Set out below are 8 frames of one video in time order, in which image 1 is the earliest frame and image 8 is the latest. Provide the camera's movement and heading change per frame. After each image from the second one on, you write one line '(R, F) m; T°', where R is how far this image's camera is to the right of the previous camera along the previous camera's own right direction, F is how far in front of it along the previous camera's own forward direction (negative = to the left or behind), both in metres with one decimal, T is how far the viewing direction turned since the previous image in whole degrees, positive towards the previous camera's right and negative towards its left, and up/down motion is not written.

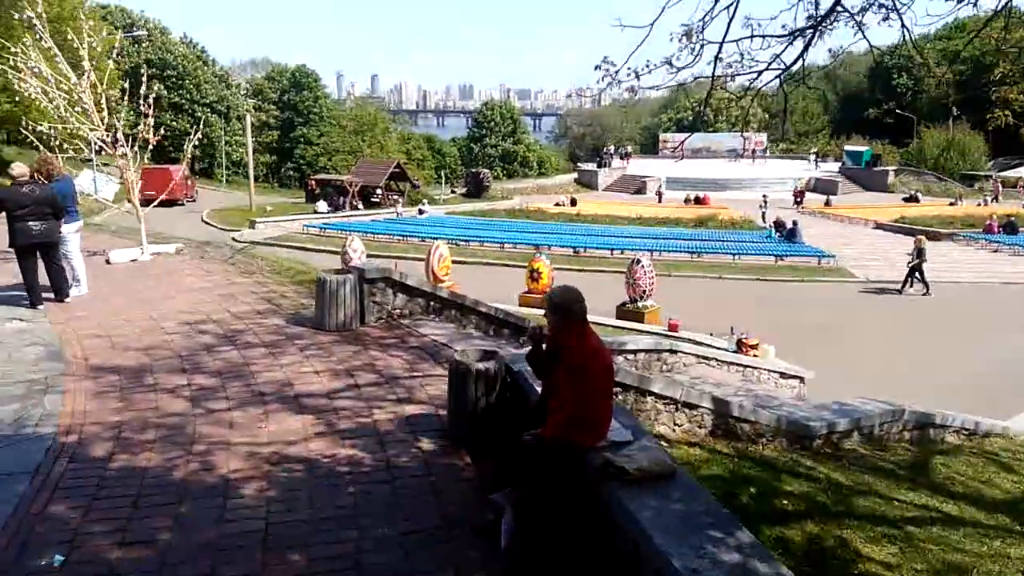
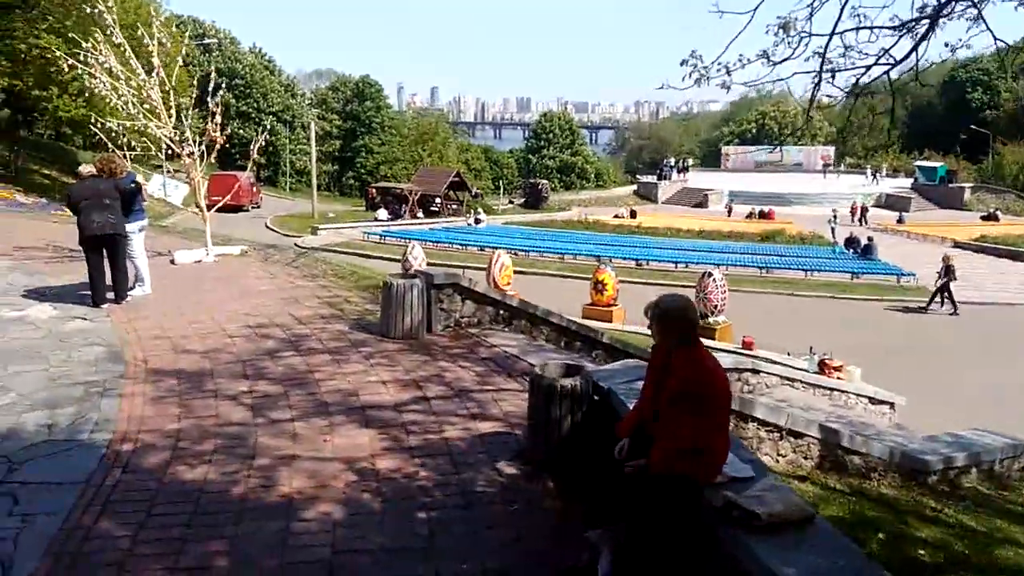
(-0.3, +0.6) m; -4°
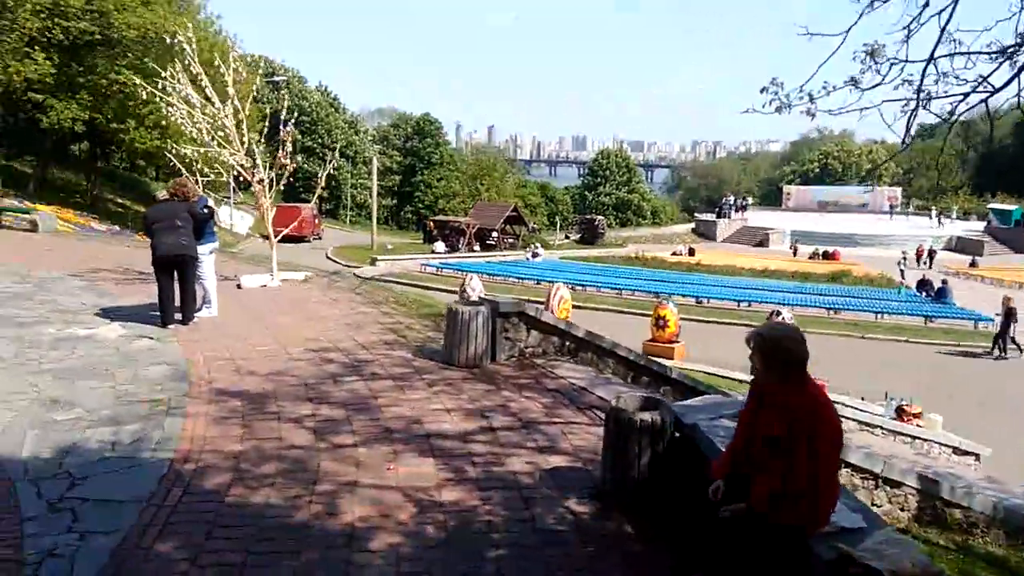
(-0.2, +0.2) m; -4°
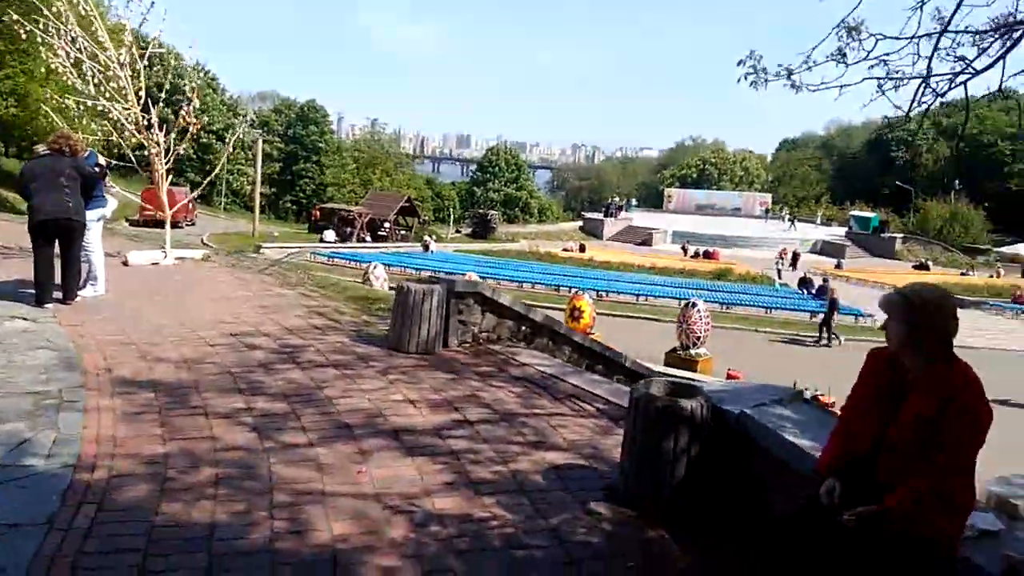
(-0.7, +0.9) m; +9°
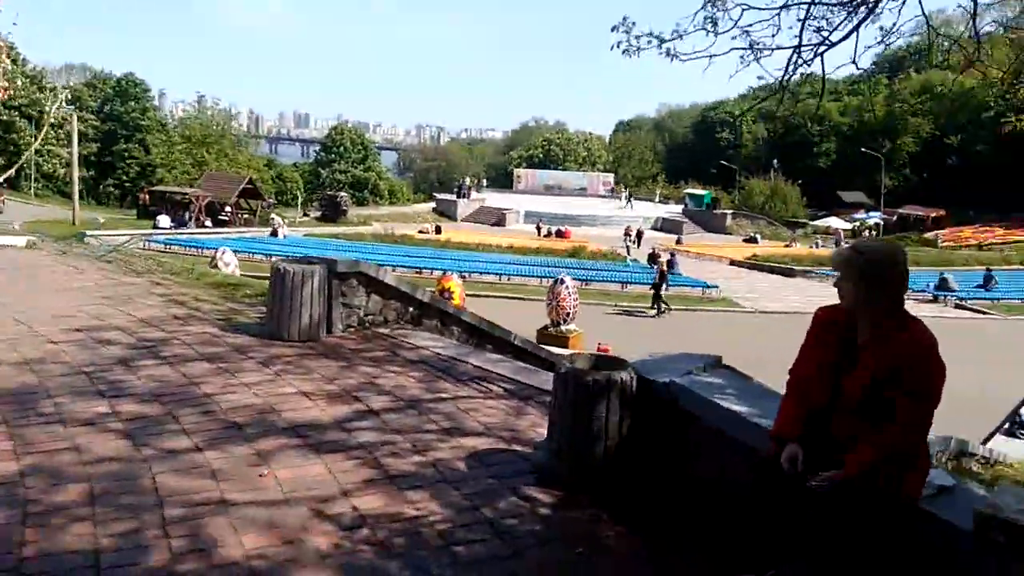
(-0.4, +0.4) m; +11°
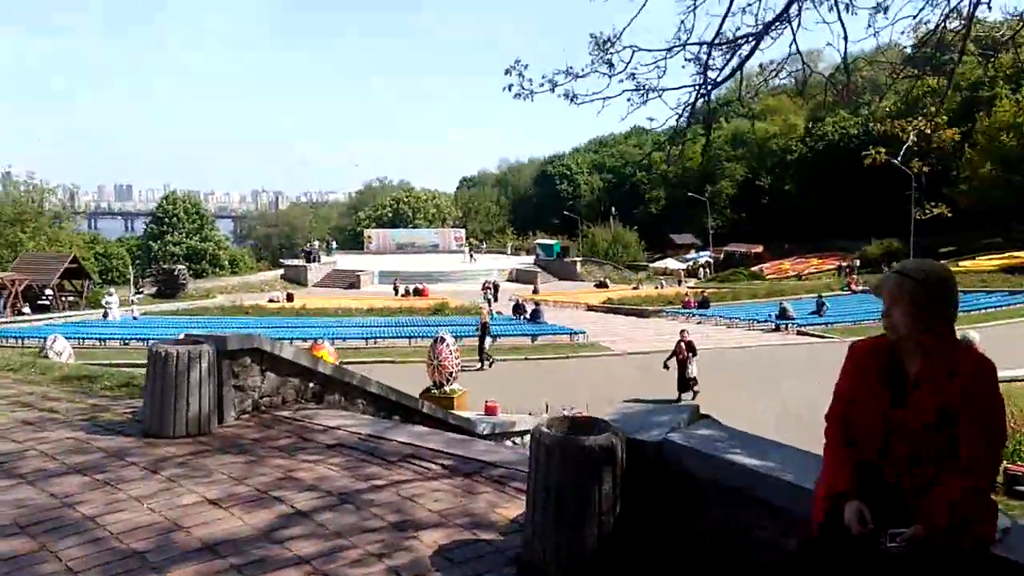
(-0.5, +0.6) m; +11°
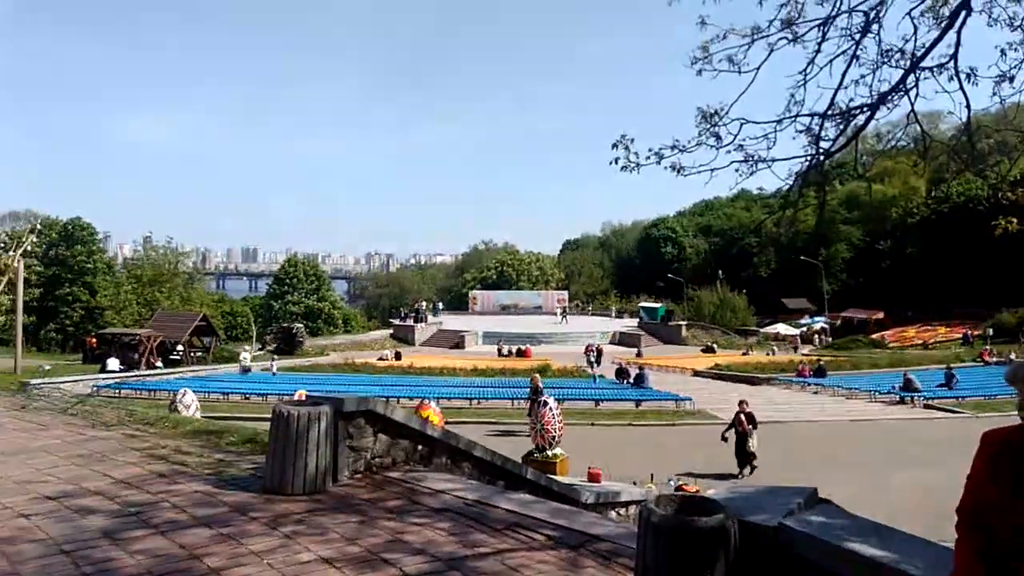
(0.0, -0.1) m; -8°
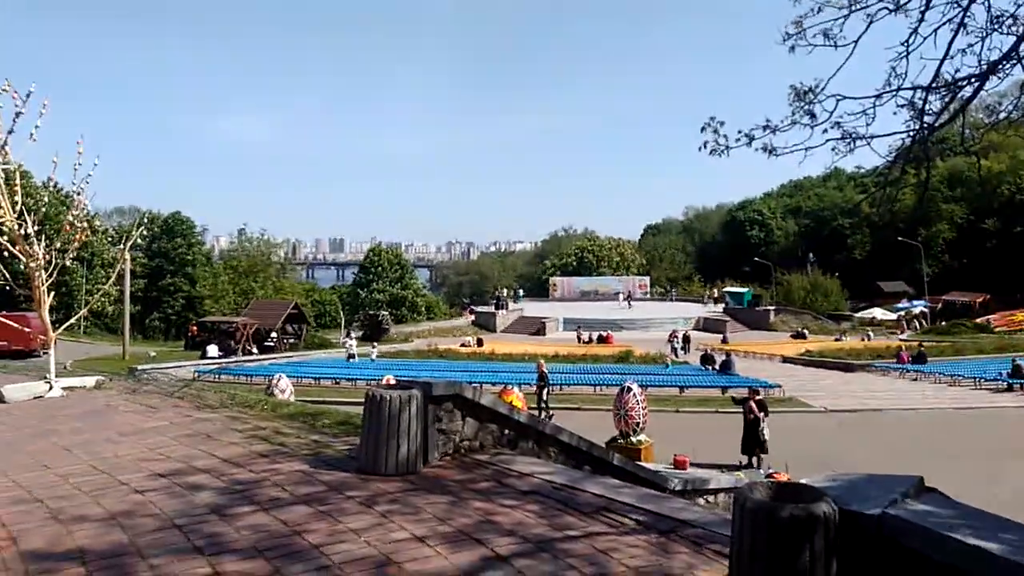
(0.0, 0.0) m; -6°
